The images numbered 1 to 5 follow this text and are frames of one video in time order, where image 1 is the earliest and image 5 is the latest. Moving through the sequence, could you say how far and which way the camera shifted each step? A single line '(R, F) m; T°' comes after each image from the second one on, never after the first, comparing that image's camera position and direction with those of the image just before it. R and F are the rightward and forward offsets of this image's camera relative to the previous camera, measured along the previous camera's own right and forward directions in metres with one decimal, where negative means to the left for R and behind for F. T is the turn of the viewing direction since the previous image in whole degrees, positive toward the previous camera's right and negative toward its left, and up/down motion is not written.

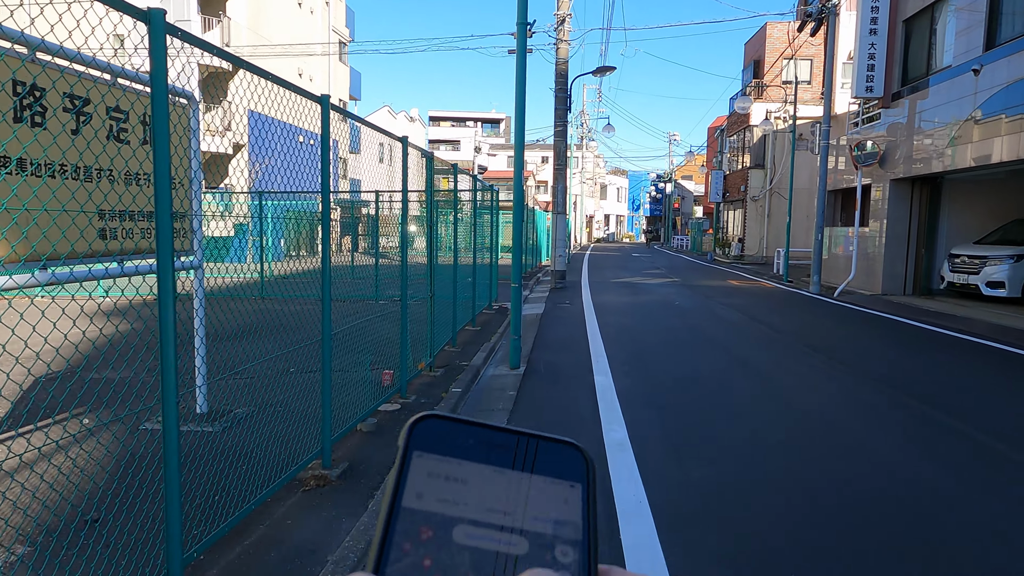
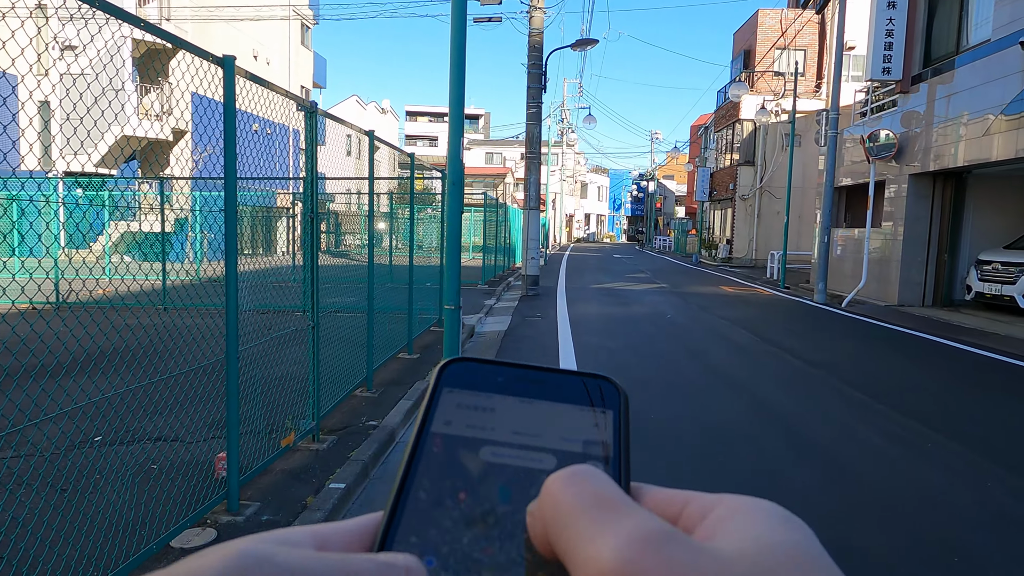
(+0.2, +1.1) m; +2°
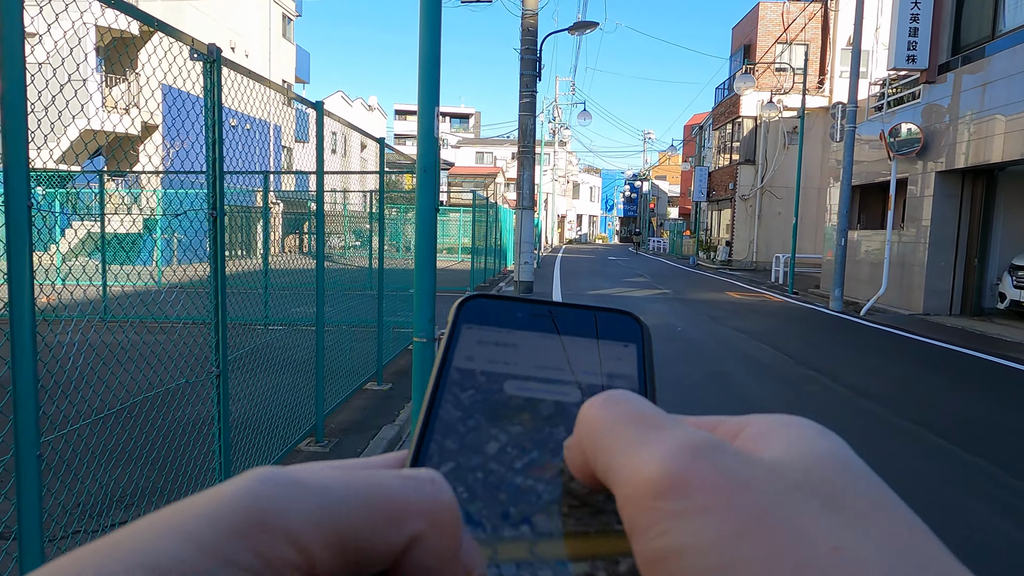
(0.0, +0.6) m; +1°
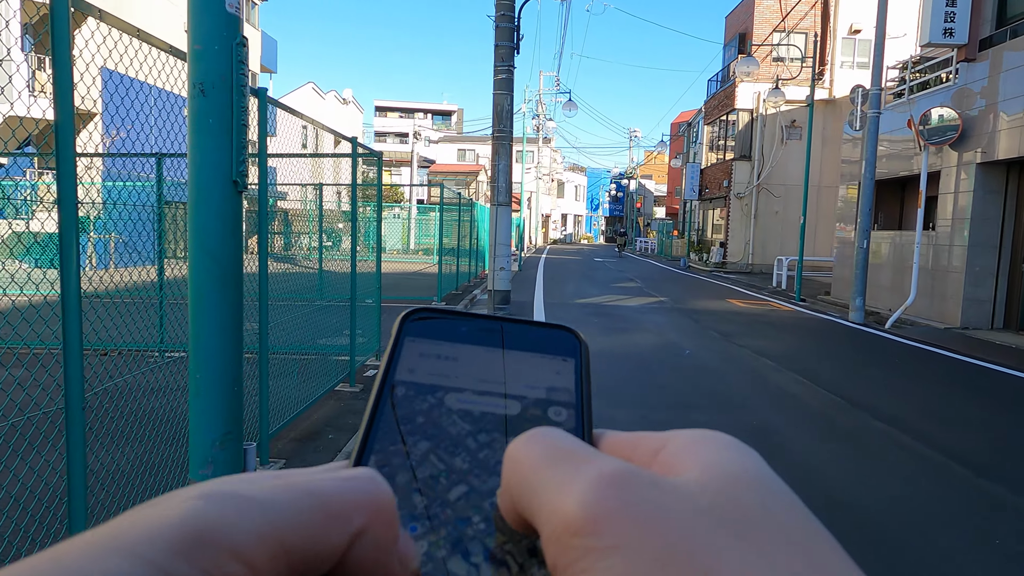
(+0.1, +0.9) m; +1°
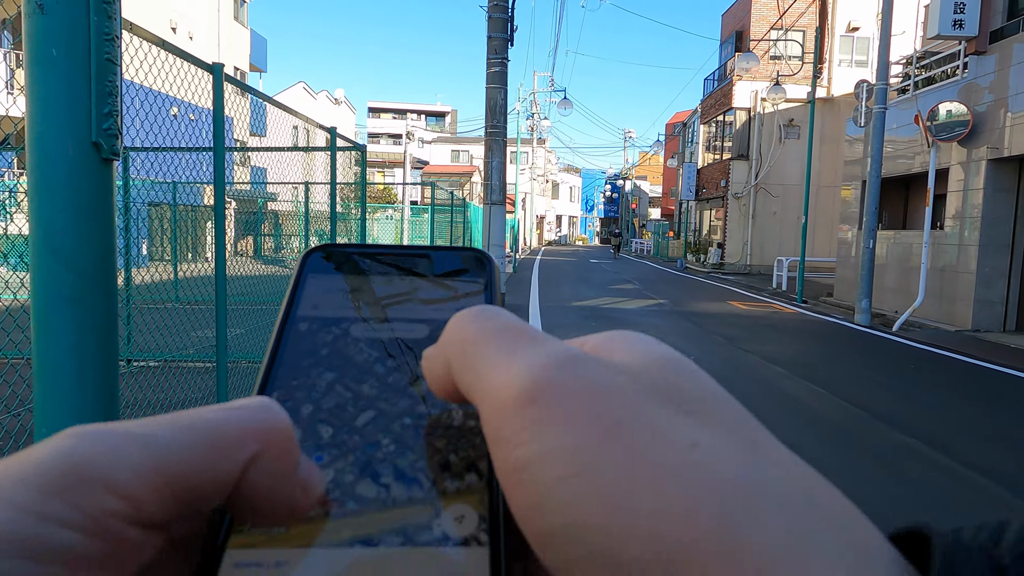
(0.0, +0.2) m; 0°
